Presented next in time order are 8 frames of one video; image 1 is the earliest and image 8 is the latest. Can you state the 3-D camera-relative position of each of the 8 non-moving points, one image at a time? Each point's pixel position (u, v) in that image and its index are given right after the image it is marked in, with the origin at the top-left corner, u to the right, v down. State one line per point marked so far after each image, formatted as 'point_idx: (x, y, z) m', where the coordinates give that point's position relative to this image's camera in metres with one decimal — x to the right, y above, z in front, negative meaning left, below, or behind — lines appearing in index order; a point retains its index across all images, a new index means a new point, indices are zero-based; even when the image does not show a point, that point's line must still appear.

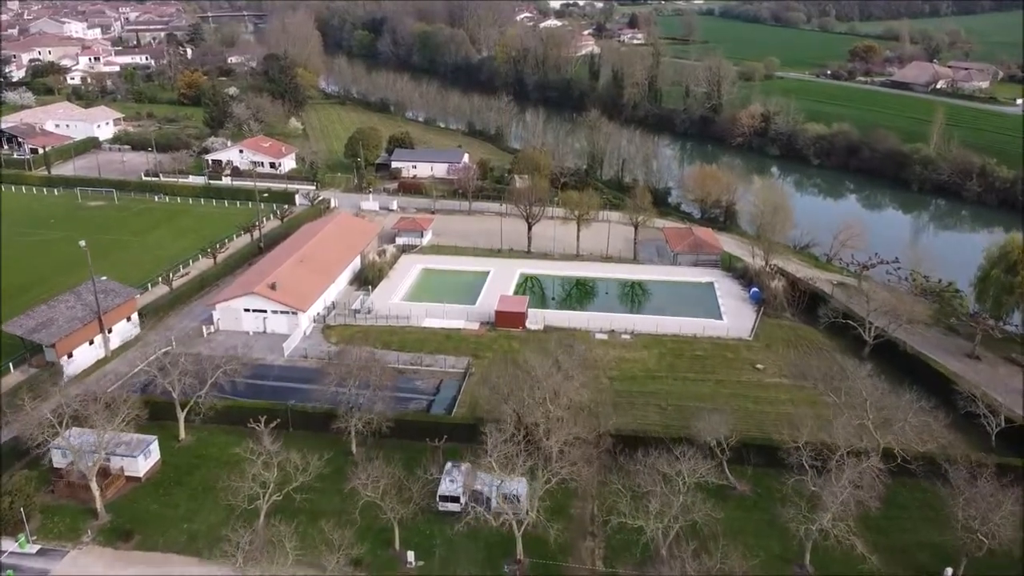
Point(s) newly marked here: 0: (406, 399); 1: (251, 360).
0: (-2.2, -2.3, +17.8) m
1: (-5.9, -1.6, +19.4) m
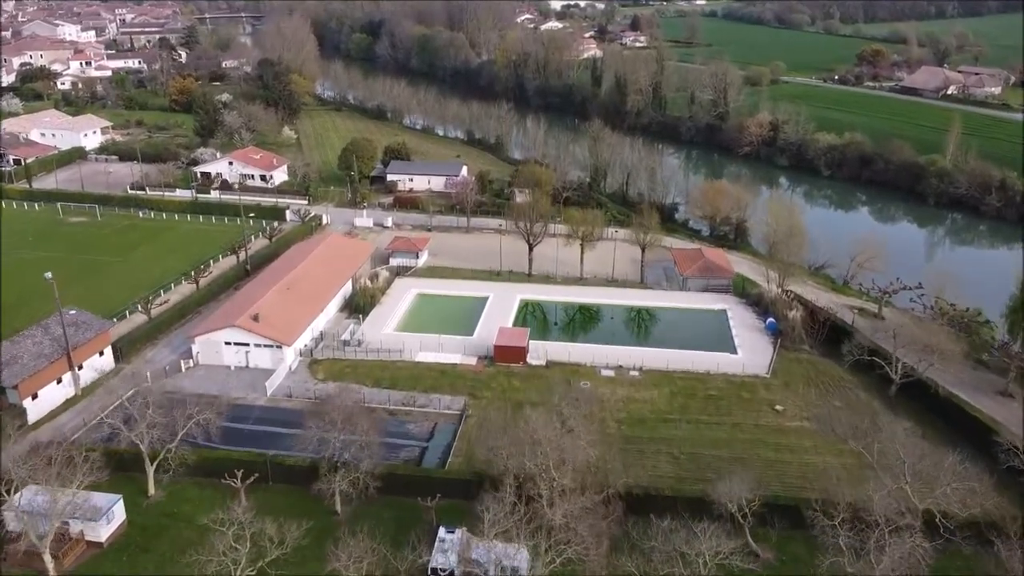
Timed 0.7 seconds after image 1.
0: (-2.2, -3.0, +16.4) m
1: (-5.9, -2.3, +18.1) m
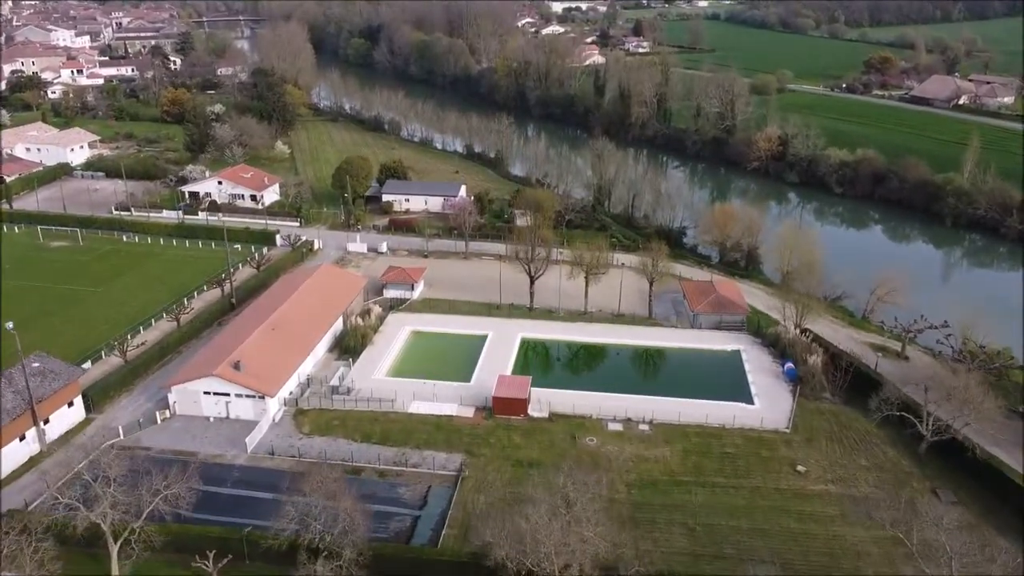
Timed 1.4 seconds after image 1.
0: (-2.2, -4.0, +15.1) m
1: (-5.9, -3.3, +16.7) m
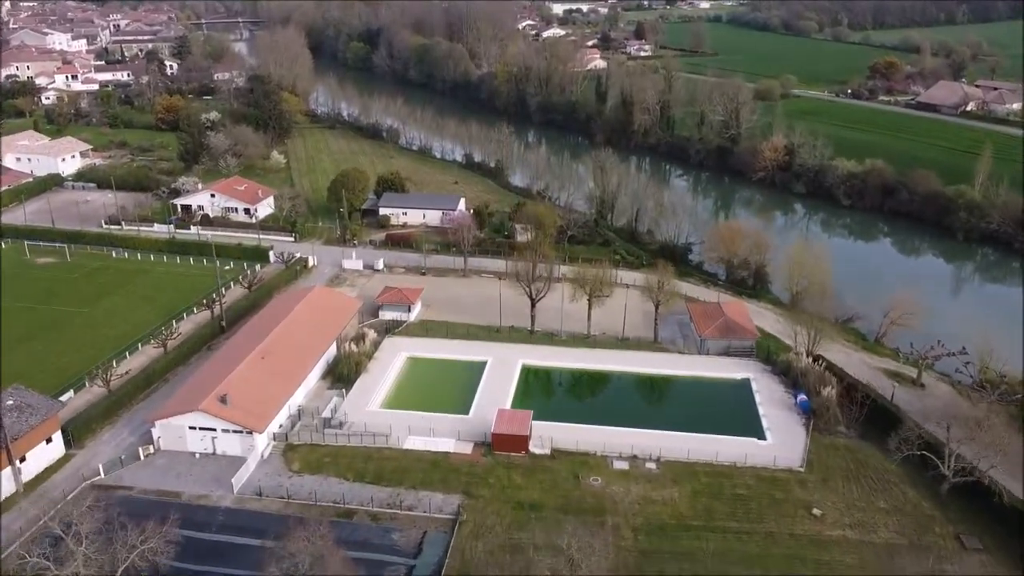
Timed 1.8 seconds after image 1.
0: (-2.2, -4.6, +14.2) m
1: (-5.9, -3.9, +15.9) m
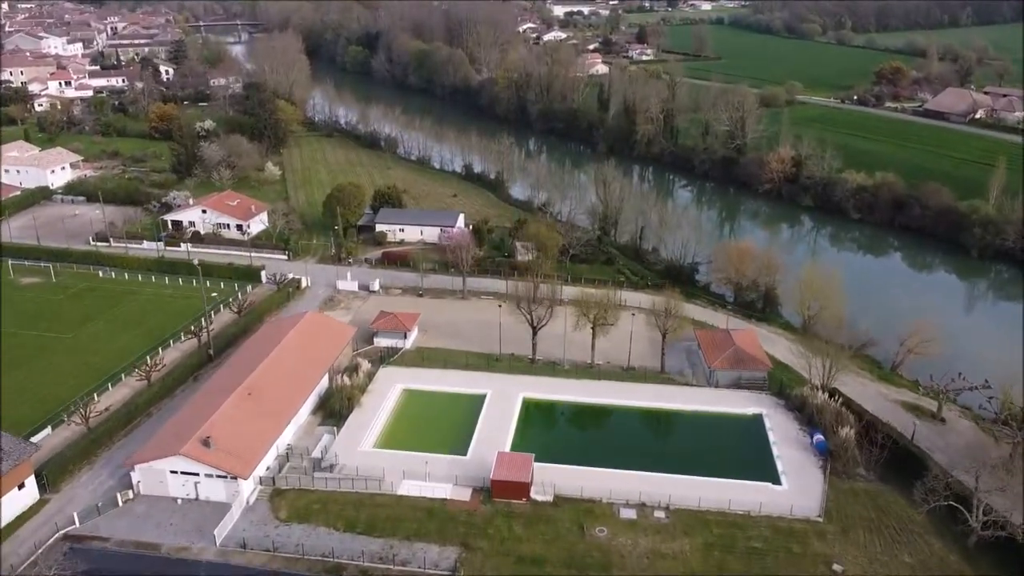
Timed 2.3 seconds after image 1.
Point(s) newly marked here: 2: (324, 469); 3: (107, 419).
0: (-2.2, -5.2, +13.2) m
1: (-5.9, -4.6, +14.9) m
2: (-3.7, -3.6, +17.2) m
3: (-8.8, -2.8, +18.9) m
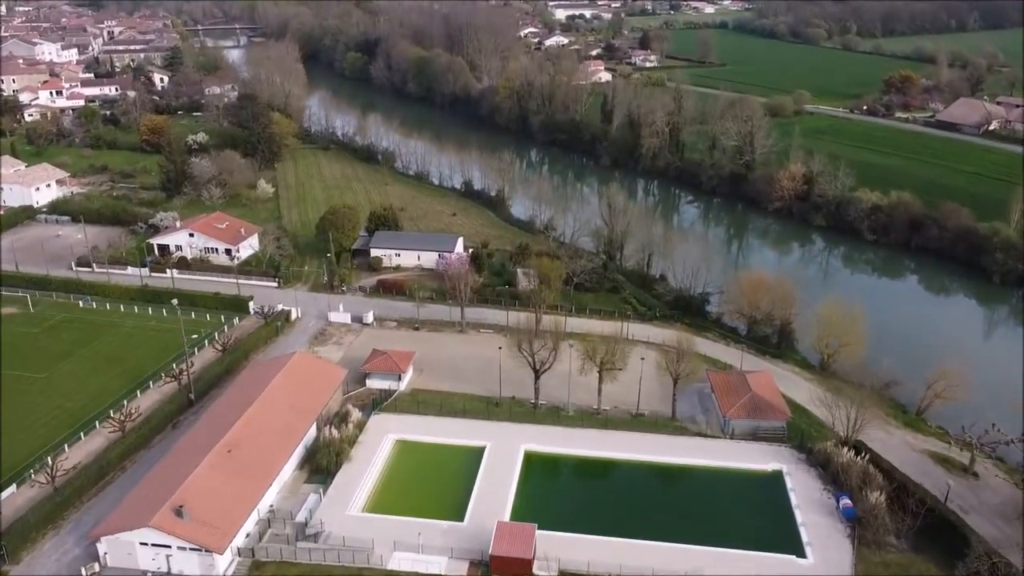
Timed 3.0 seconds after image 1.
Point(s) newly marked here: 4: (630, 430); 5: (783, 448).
0: (-2.2, -6.2, +11.9) m
1: (-5.9, -5.5, +13.5) m
2: (-3.7, -4.5, +15.8) m
3: (-8.8, -3.8, +17.5) m
4: (+2.7, -3.2, +19.5) m
5: (+5.8, -3.4, +18.6) m
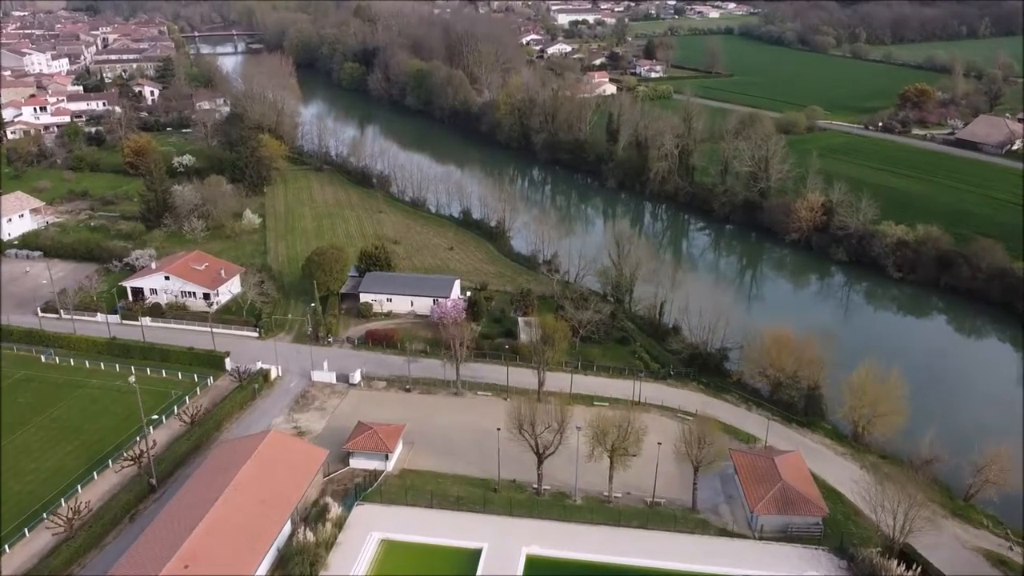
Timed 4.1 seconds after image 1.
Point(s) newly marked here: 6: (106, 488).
0: (-2.2, -7.7, +9.6) m
1: (-5.9, -7.1, +11.3) m
2: (-3.7, -6.1, +13.6) m
3: (-8.8, -5.3, +15.3) m
4: (+2.7, -4.7, +17.3) m
5: (+5.8, -5.0, +16.4) m
6: (-8.6, -4.2, +18.5) m
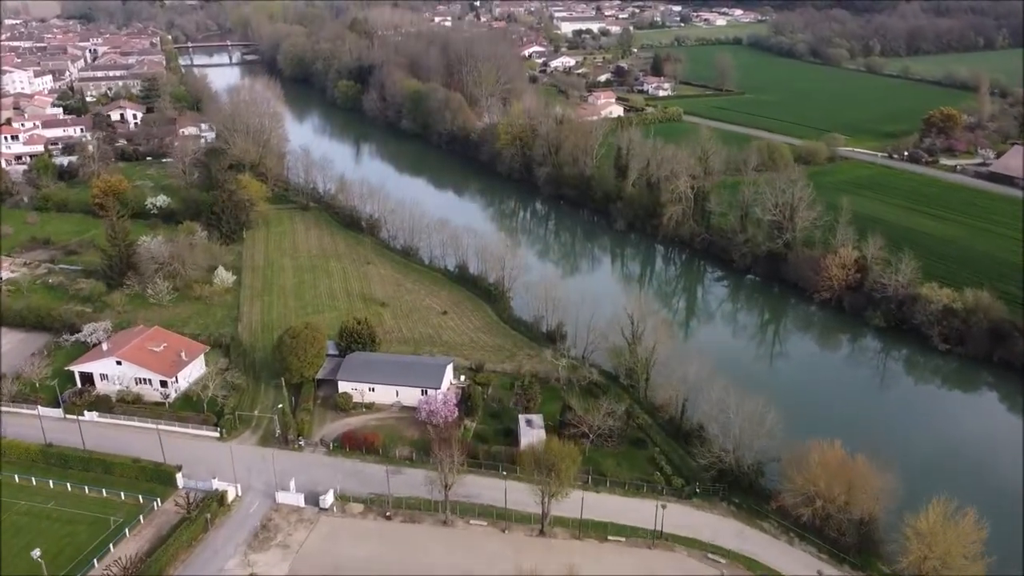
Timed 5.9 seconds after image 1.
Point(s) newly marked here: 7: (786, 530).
0: (-2.3, -10.2, +6.2) m
1: (-6.0, -9.5, +7.9) m
2: (-3.8, -8.5, +10.1) m
3: (-8.9, -7.8, +11.8) m
4: (+2.6, -7.2, +13.8) m
5: (+5.7, -7.4, +12.9) m
6: (-8.7, -6.7, +15.1) m
7: (+6.1, -5.4, +19.4) m
